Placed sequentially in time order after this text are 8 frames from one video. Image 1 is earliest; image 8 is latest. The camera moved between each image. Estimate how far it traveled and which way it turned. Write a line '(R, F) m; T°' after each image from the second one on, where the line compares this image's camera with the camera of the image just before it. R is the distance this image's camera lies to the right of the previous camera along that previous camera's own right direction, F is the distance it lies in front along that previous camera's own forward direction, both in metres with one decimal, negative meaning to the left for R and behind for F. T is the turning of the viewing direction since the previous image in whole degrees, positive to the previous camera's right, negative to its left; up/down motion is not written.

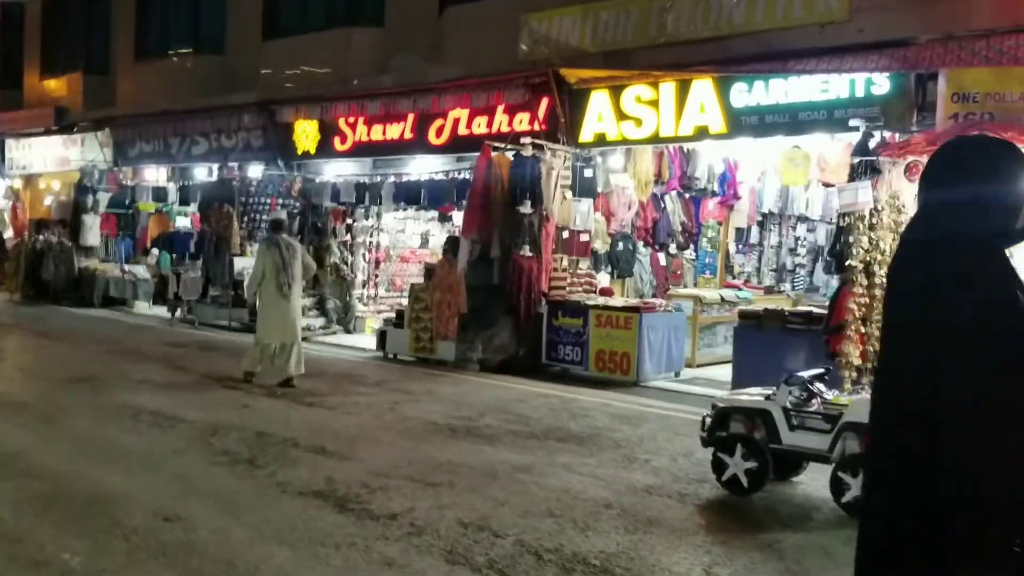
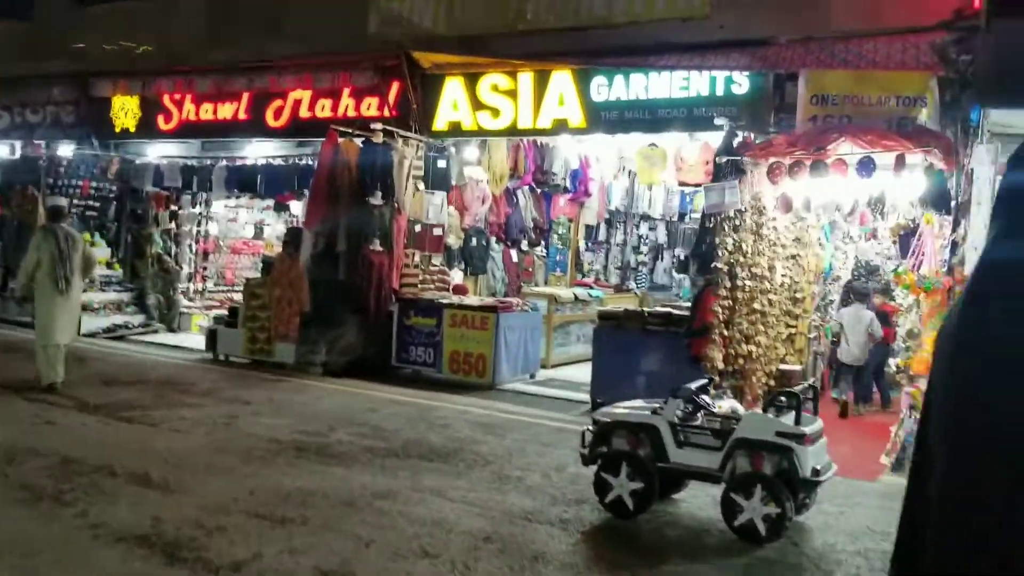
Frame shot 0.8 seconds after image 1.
(-0.2, +0.6) m; +10°
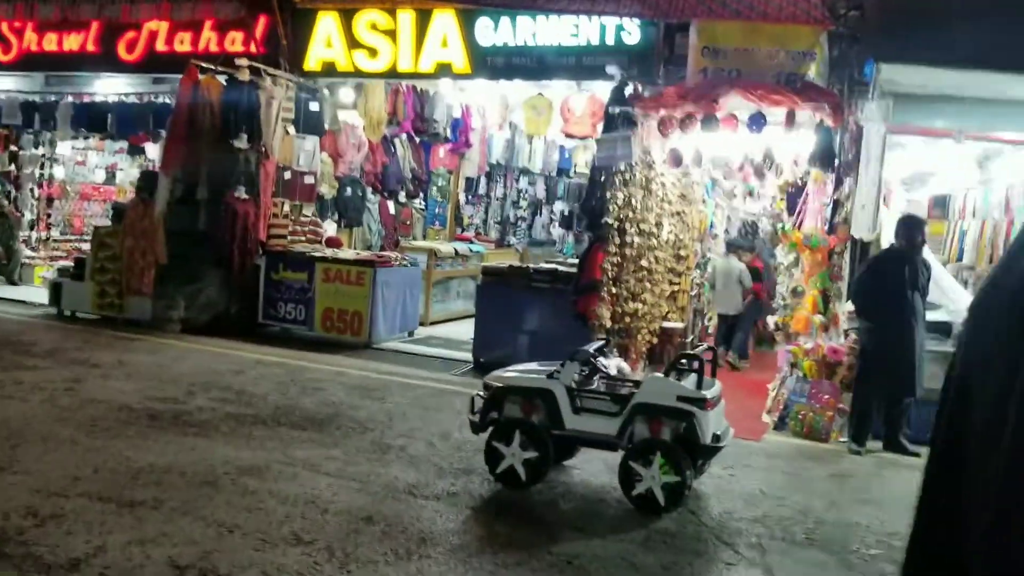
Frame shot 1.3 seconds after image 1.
(-0.1, +0.4) m; +8°
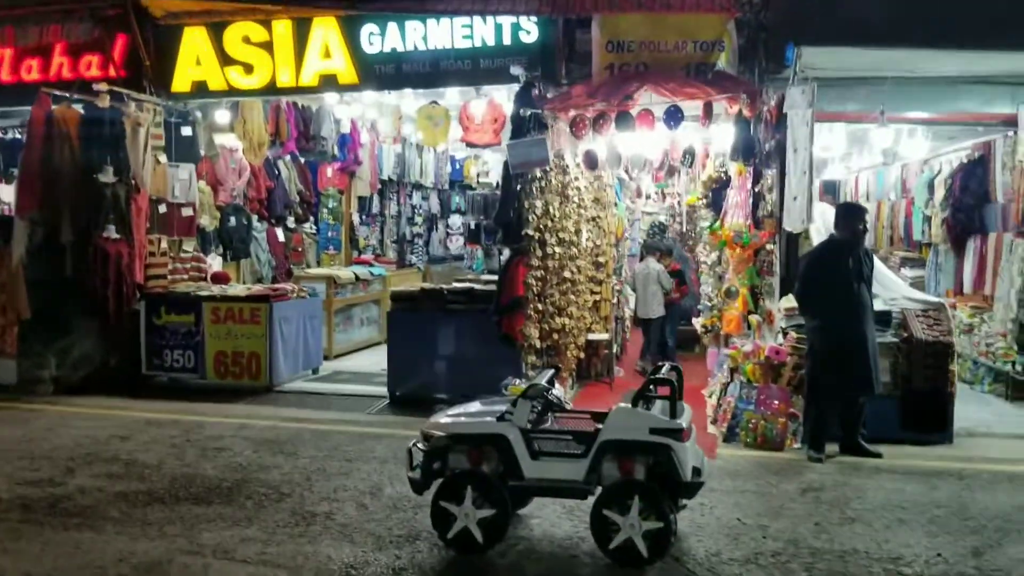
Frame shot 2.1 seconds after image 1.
(-0.2, +0.6) m; +7°
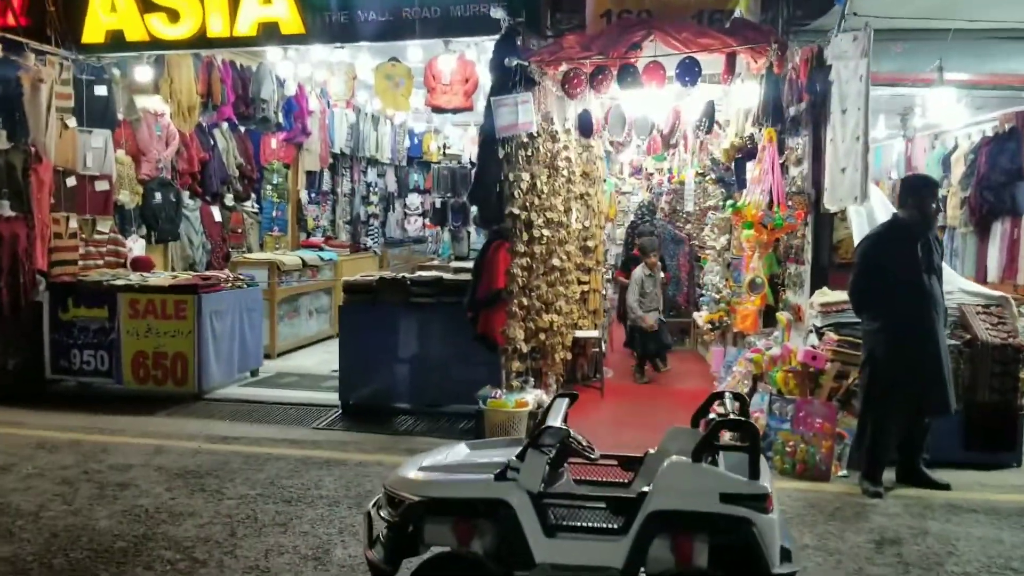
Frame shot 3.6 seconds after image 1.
(-0.1, +1.2) m; +3°
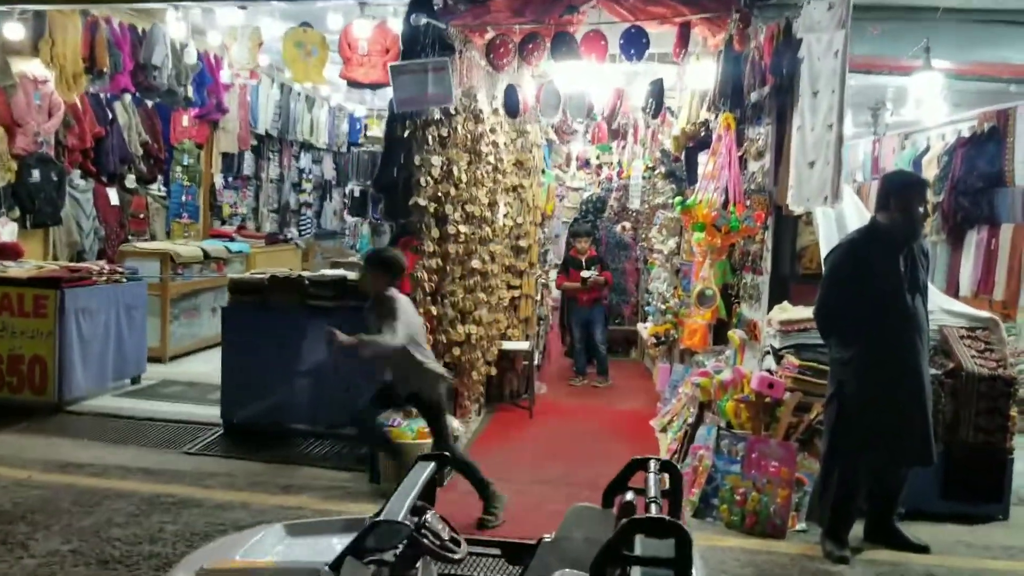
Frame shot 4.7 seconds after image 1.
(+0.3, +0.9) m; +2°
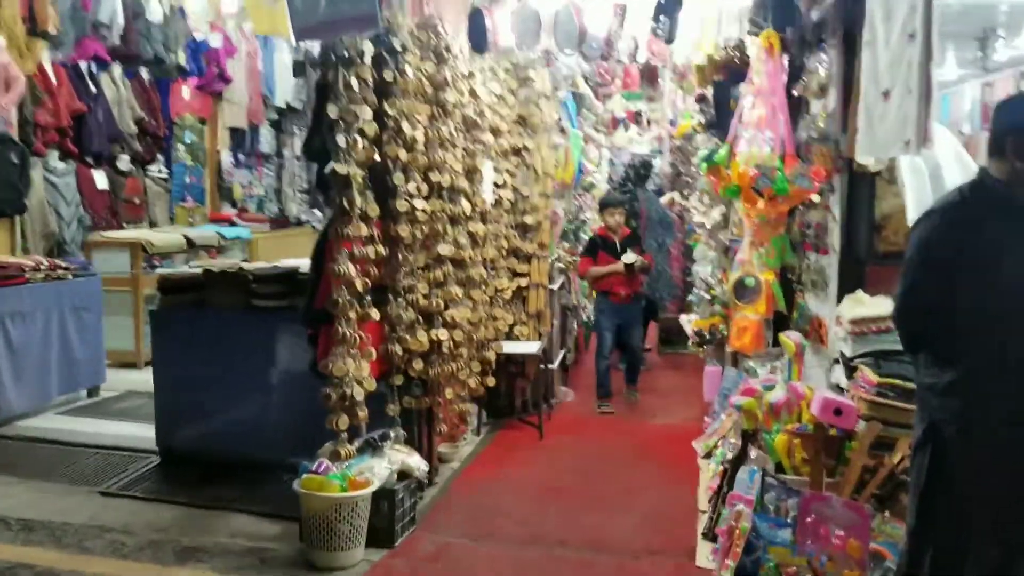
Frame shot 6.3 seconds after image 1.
(+0.5, +1.2) m; -6°
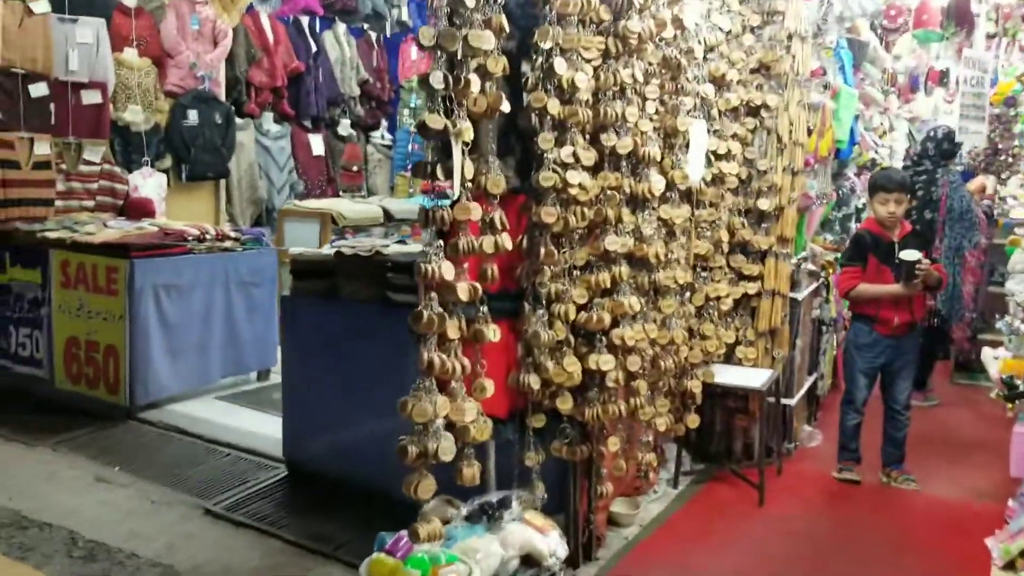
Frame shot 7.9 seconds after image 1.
(+0.2, +1.2) m; -17°
